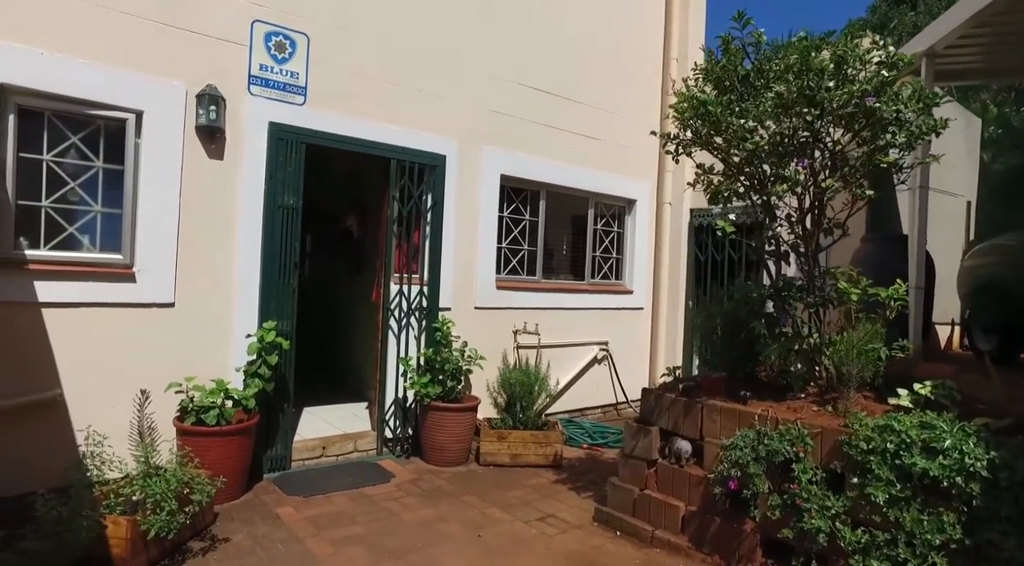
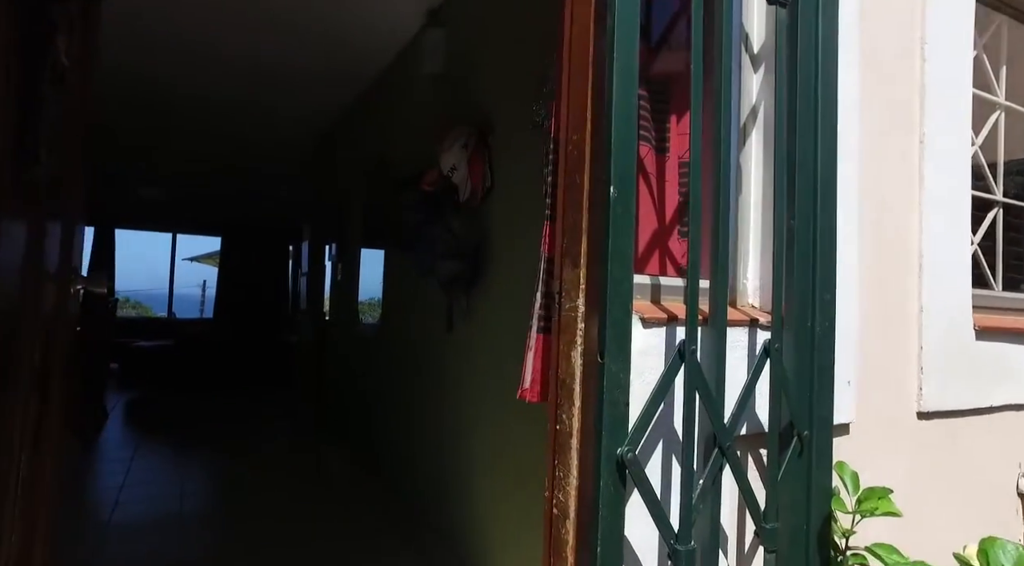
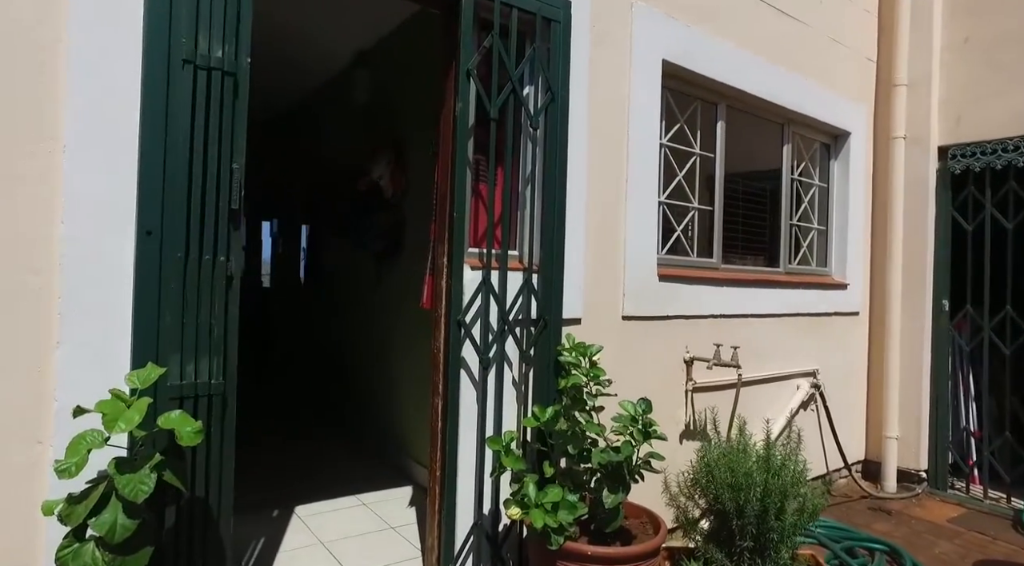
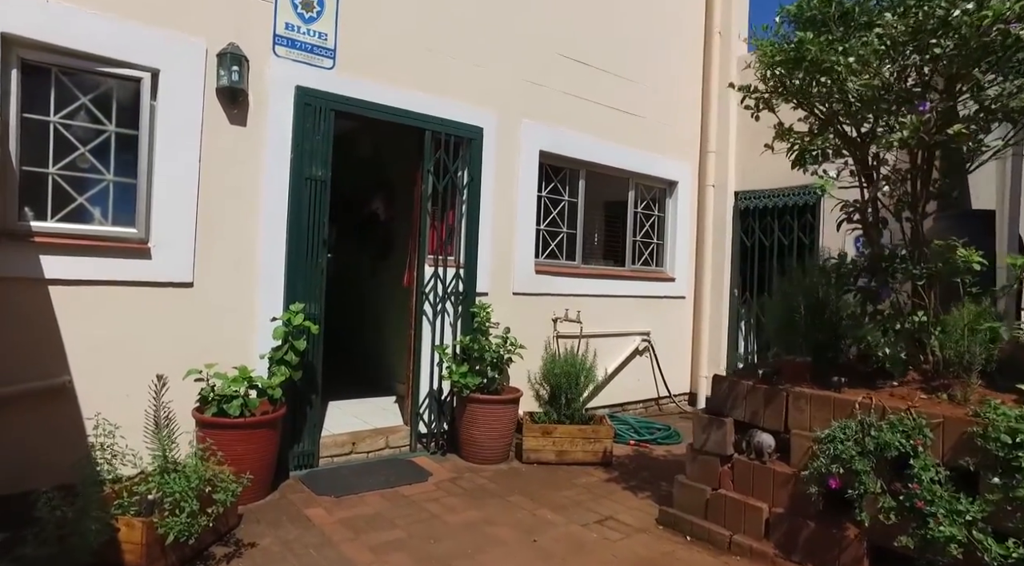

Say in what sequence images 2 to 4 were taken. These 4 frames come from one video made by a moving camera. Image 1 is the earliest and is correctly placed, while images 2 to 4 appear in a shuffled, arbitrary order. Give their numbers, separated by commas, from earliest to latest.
4, 3, 2
